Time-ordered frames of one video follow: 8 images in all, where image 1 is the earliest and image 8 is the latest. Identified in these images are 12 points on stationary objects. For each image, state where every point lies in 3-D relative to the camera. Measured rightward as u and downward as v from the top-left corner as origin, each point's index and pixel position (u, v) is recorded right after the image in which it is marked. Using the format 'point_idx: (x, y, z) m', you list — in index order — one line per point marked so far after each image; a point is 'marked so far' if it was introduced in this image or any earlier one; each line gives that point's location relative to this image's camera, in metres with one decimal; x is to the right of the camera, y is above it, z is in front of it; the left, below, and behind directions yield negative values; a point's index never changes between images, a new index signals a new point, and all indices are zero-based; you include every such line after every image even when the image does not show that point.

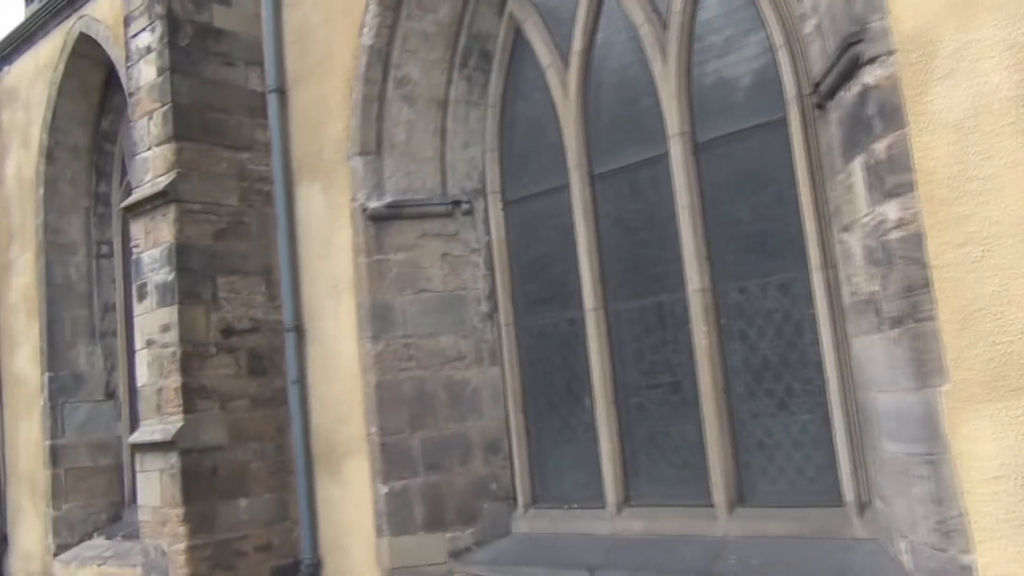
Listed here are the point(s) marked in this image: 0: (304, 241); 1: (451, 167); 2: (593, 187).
0: (-1.1, +0.2, +4.8) m
1: (-0.3, +0.6, +4.6) m
2: (+0.4, +0.4, +4.2) m
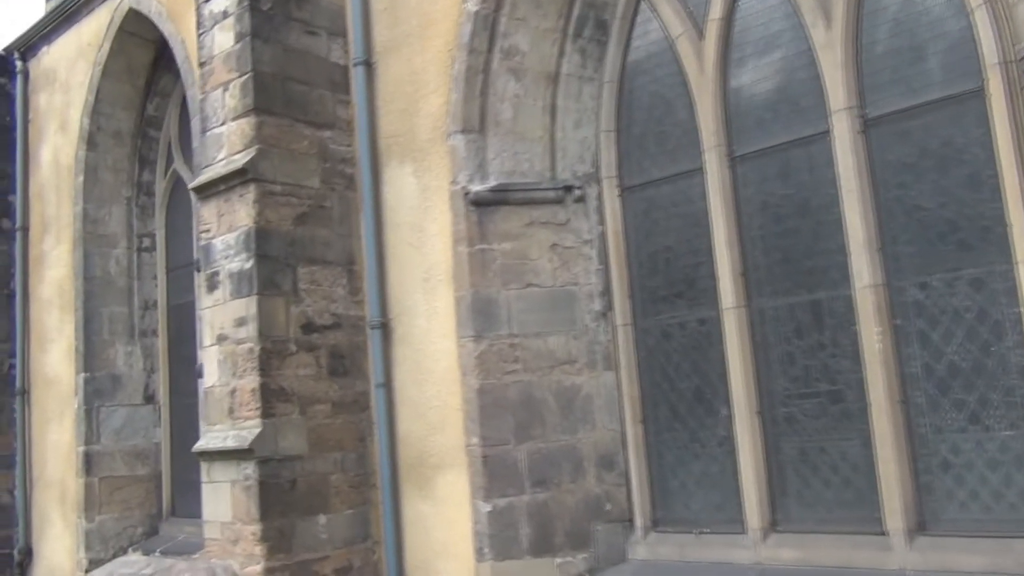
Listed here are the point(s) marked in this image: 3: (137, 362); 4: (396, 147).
0: (-0.5, +0.3, +4.3) m
1: (+0.2, +0.6, +4.1) m
2: (+0.9, +0.5, +3.7) m
3: (-2.6, -0.5, +6.6) m
4: (-0.5, +0.6, +4.3) m
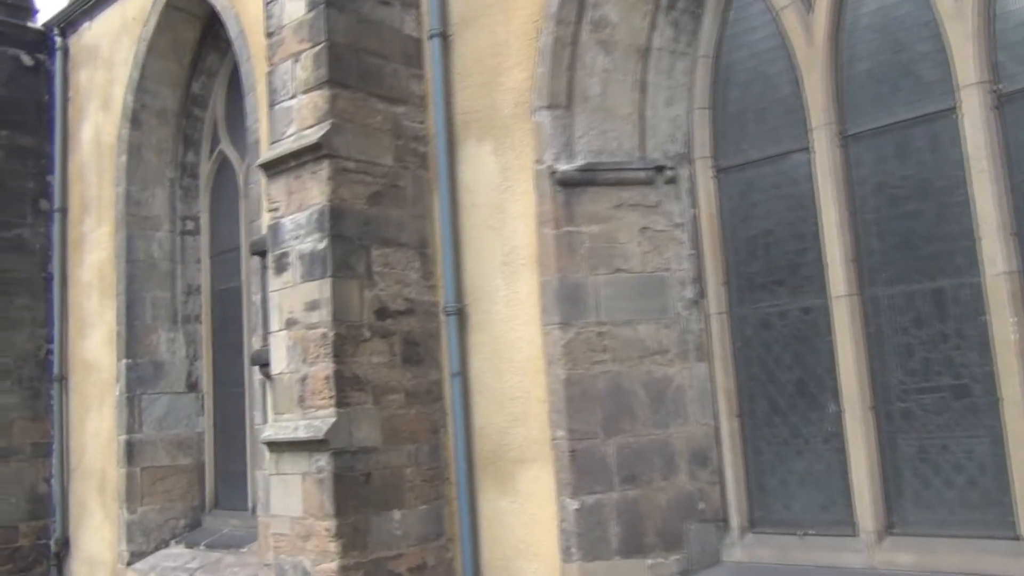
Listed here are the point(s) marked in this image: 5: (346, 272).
0: (-0.2, +0.3, +4.1) m
1: (+0.6, +0.7, +3.9) m
2: (+1.2, +0.5, +3.5) m
3: (-2.2, -0.4, +6.4) m
4: (-0.2, +0.7, +4.1) m
5: (-0.7, +0.1, +3.8) m
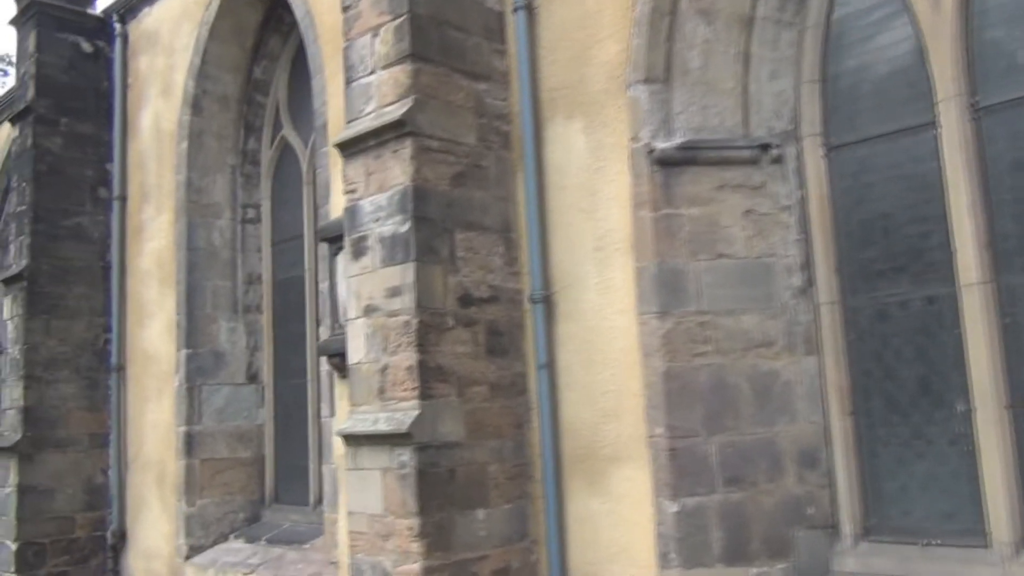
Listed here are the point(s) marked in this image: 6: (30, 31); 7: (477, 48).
0: (+0.2, +0.4, +3.8) m
1: (+0.9, +0.7, +3.6) m
2: (+1.6, +0.6, +3.2) m
3: (-1.8, -0.3, +6.2) m
4: (+0.2, +0.8, +3.9) m
5: (-0.3, +0.1, +3.6) m
6: (-3.5, +1.9, +6.8) m
7: (-0.1, +1.0, +3.9) m
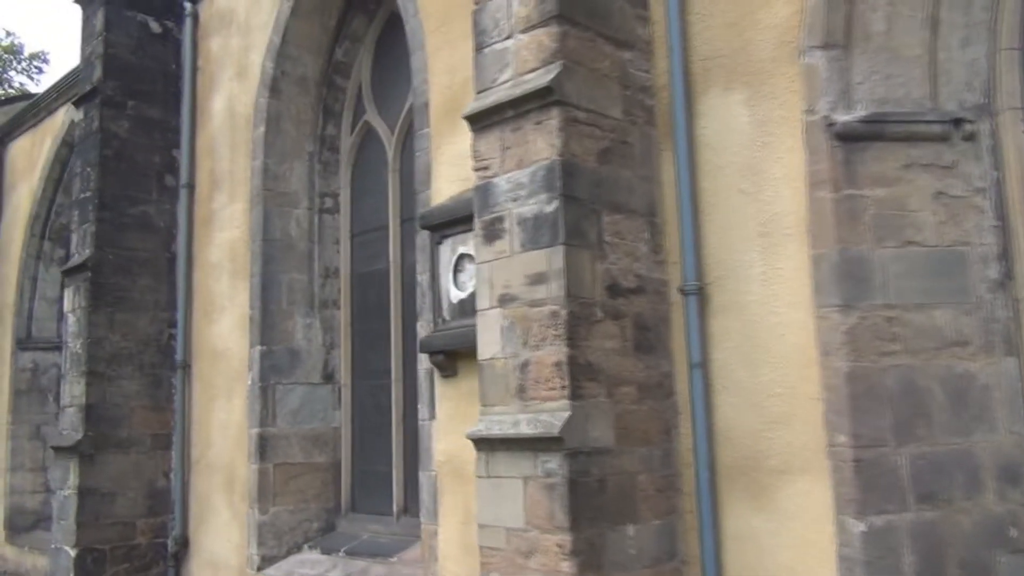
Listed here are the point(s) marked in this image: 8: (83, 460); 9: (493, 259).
0: (+0.7, +0.4, +3.5) m
1: (+1.5, +0.7, +3.2) m
2: (+2.1, +0.6, +2.8) m
3: (-1.2, -0.3, +5.8) m
4: (+0.8, +0.8, +3.5) m
5: (+0.2, +0.2, +3.2) m
6: (-2.9, +1.9, +6.5) m
7: (+0.4, +1.0, +3.6) m
8: (-2.7, -1.1, +5.9) m
9: (-0.1, +0.1, +3.4) m
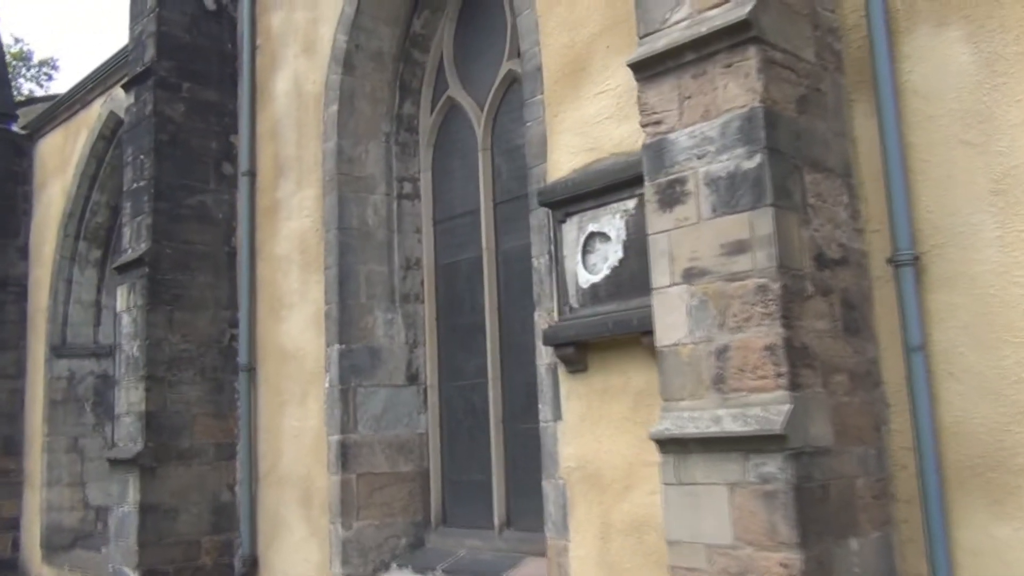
0: (+1.3, +0.5, +3.0) m
1: (+2.0, +0.8, +2.7) m
2: (+2.7, +0.7, +2.3) m
3: (-0.6, -0.3, +5.3) m
4: (+1.3, +0.9, +3.0) m
5: (+0.8, +0.2, +2.7) m
6: (-2.3, +1.9, +6.0) m
7: (+1.0, +1.1, +3.1) m
8: (-2.1, -1.1, +5.4) m
9: (+0.5, +0.2, +2.9) m
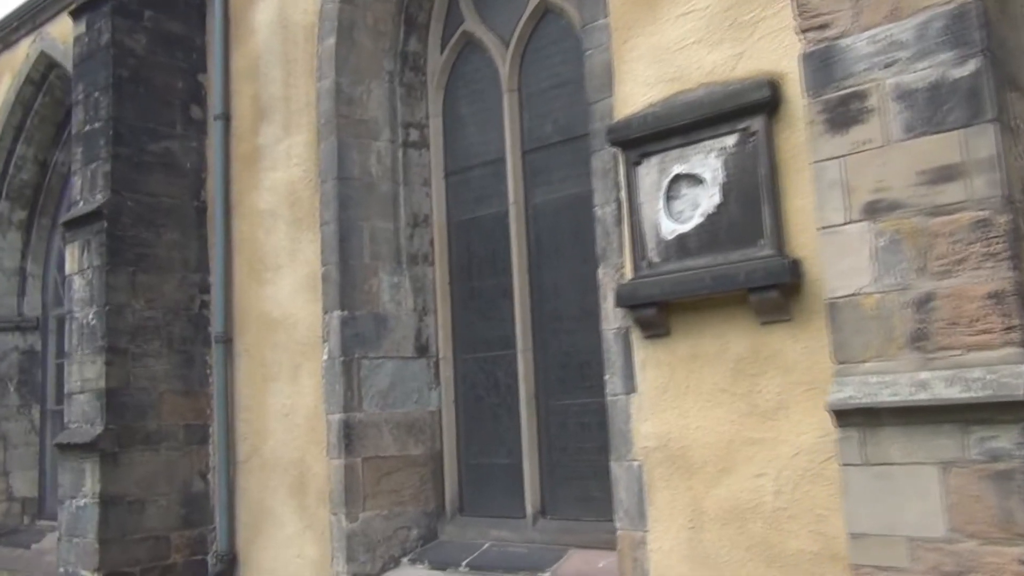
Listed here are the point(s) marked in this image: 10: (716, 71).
0: (+1.6, +0.7, +2.5) m
1: (+2.4, +1.0, +2.4) m
2: (+3.1, +0.8, +2.0) m
3: (-0.5, -0.1, +4.7) m
4: (+1.7, +1.0, +2.5) m
5: (+1.2, +0.4, +2.2) m
6: (-2.3, +2.2, +5.2) m
7: (+1.3, +1.3, +2.6) m
8: (-2.0, -0.9, +4.7) m
9: (+0.8, +0.3, +2.4) m
10: (+0.7, +0.8, +3.3) m
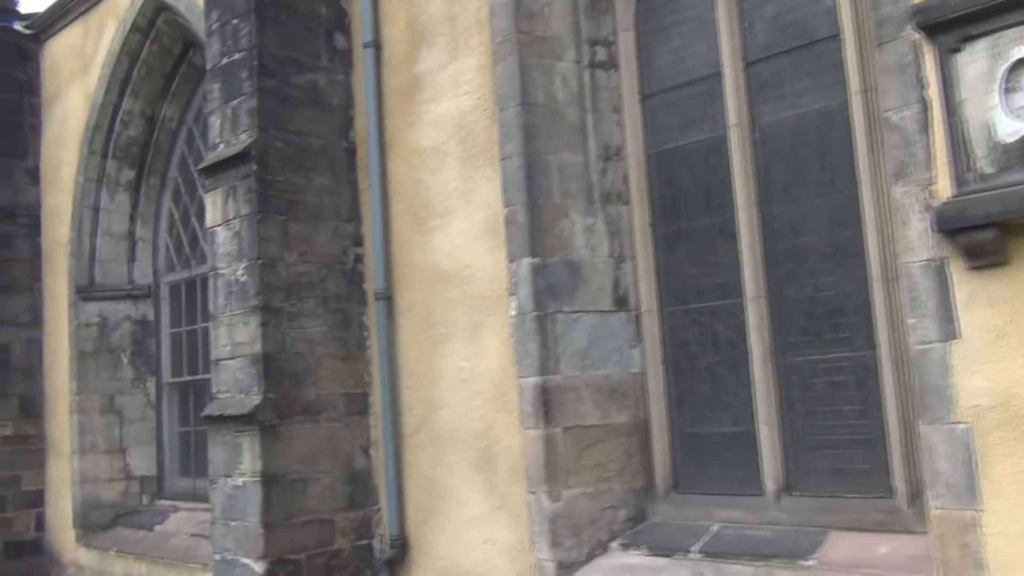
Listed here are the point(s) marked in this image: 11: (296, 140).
0: (+2.4, +0.9, +1.7) m
1: (+3.2, +1.2, +1.5) m
2: (+3.8, +1.1, +1.1) m
3: (+0.4, +0.2, +4.1) m
4: (+2.4, +1.3, +1.7) m
5: (+1.9, +0.6, +1.5) m
6: (-1.4, +2.4, +4.6) m
7: (+2.1, +1.5, +1.8) m
8: (-1.1, -0.6, +4.1) m
9: (+1.6, +0.6, +1.7) m
10: (+1.5, +1.0, +2.6) m
11: (-1.0, +0.7, +4.4) m
